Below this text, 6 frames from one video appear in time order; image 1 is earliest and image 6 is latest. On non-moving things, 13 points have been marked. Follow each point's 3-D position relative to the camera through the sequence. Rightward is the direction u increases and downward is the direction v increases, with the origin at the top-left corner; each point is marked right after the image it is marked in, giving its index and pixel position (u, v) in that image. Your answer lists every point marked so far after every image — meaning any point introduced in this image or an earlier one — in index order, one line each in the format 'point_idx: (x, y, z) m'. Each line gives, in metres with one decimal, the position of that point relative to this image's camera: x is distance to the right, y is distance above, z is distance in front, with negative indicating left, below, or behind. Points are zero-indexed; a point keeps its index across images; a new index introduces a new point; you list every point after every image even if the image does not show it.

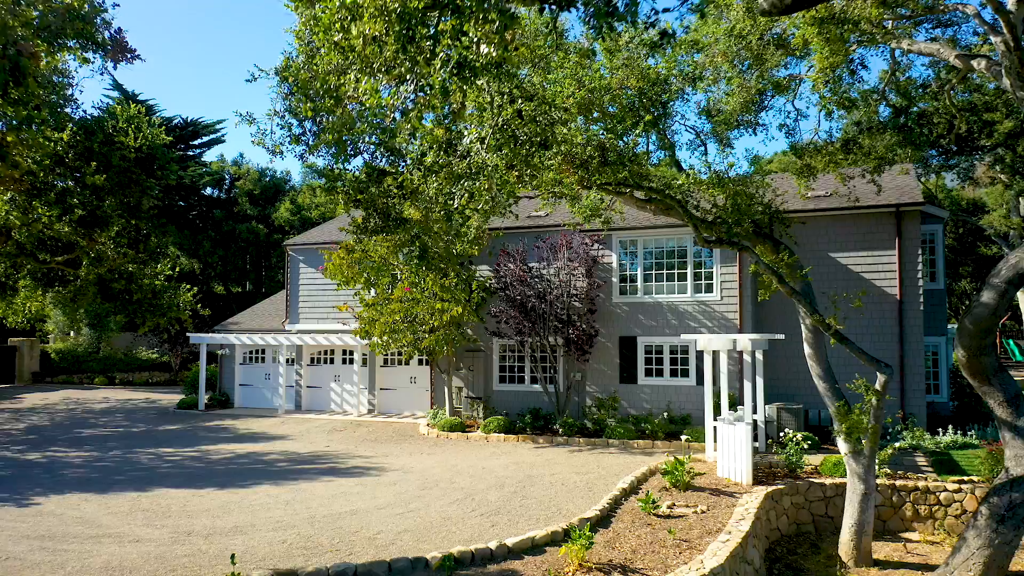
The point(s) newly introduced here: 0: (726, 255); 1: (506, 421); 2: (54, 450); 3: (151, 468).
0: (+5.3, +0.8, +16.2) m
1: (-0.2, -3.4, +16.8) m
2: (-11.5, -4.1, +16.5) m
3: (-7.8, -3.9, +14.3) m
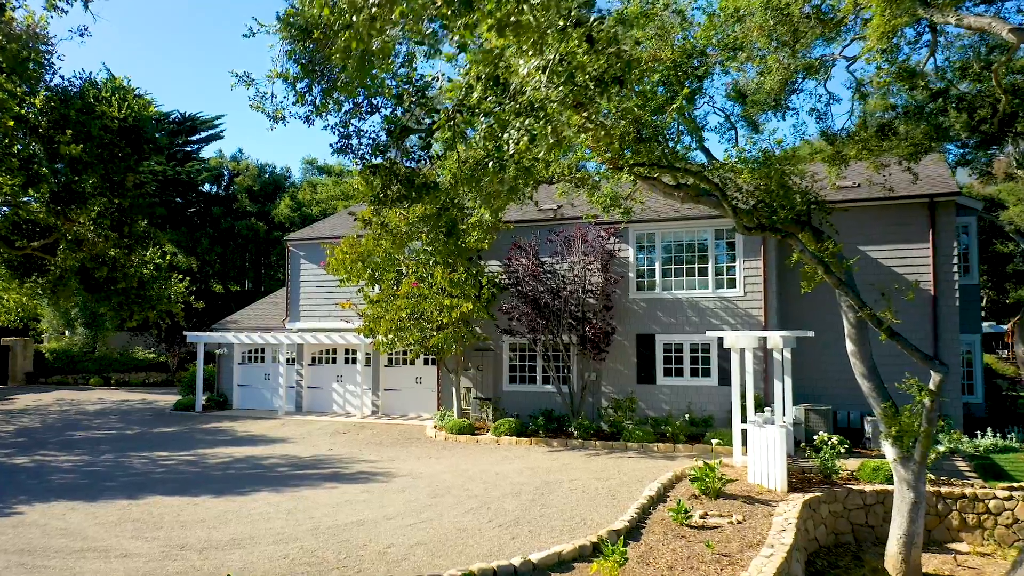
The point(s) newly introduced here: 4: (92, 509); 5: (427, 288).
0: (+5.6, +0.9, +15.4) m
1: (+0.1, -3.3, +16.0) m
2: (-11.2, -3.9, +15.7) m
3: (-7.5, -3.8, +13.5) m
4: (-6.8, -3.6, +10.6) m
5: (-2.0, 0.0, +16.3) m
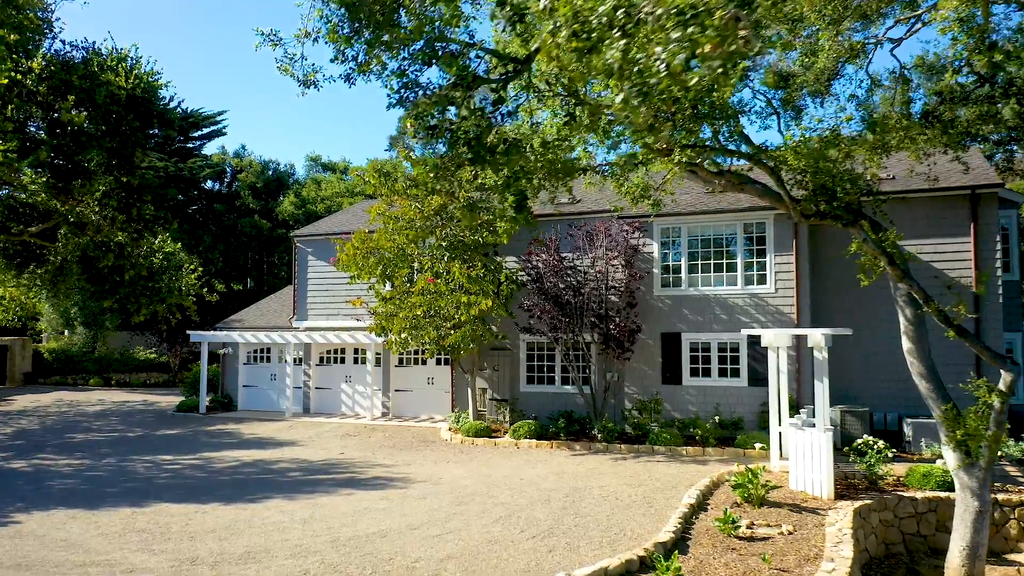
0: (+6.1, +1.0, +14.8) m
1: (+0.6, -3.2, +15.4) m
2: (-10.7, -3.9, +15.0) m
3: (-7.1, -3.7, +12.8) m
4: (-6.3, -3.5, +10.0) m
5: (-1.6, +0.1, +15.6) m
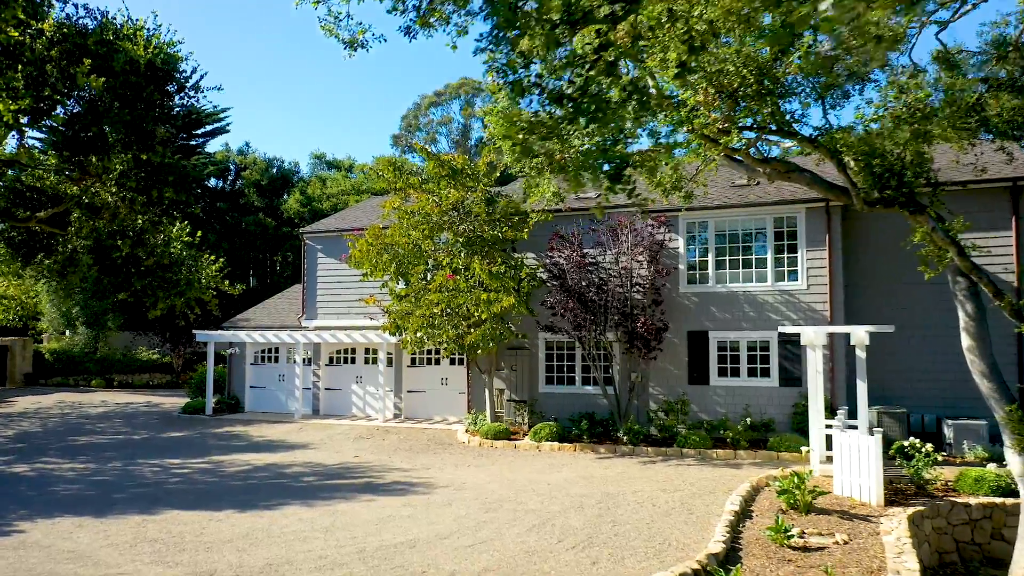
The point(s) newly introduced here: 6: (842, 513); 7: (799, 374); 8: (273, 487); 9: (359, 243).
0: (+6.5, +1.1, +14.3) m
1: (+1.1, -3.2, +14.8) m
2: (-10.3, -3.8, +14.4) m
3: (-6.6, -3.6, +12.2) m
4: (-5.8, -3.4, +9.4) m
5: (-1.1, +0.2, +15.0) m
6: (+4.7, -3.2, +9.5) m
7: (+6.2, -1.9, +14.1) m
8: (-4.3, -3.6, +11.8) m
9: (-3.6, +1.1, +15.5) m
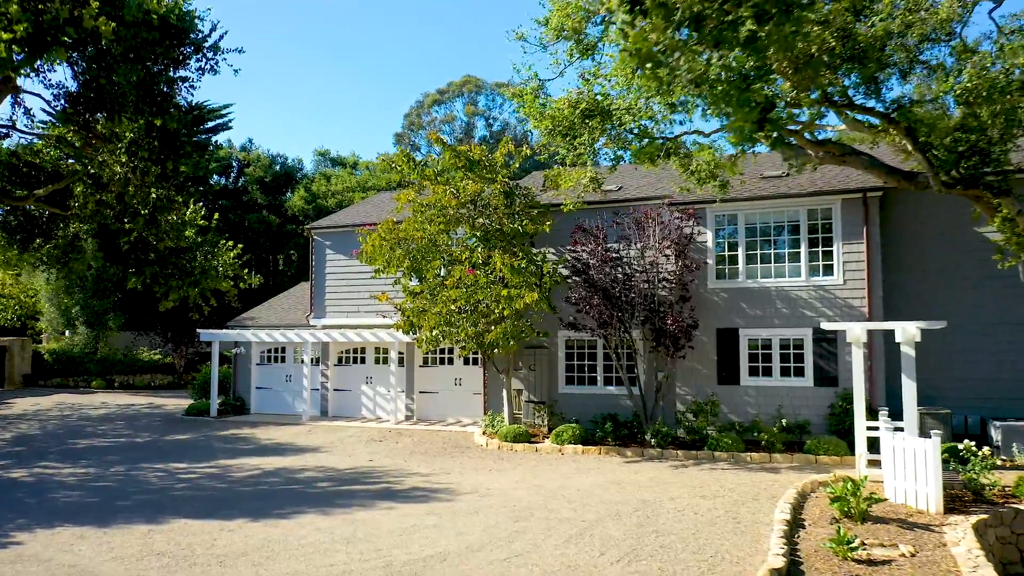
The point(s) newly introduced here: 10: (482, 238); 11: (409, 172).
0: (+7.0, +1.2, +13.6) m
1: (+1.5, -3.1, +14.2) m
2: (-9.8, -3.7, +13.8) m
3: (-6.2, -3.6, +11.6) m
4: (-5.4, -3.3, +8.7) m
5: (-0.7, +0.3, +14.4) m
6: (+5.2, -3.1, +8.8) m
7: (+6.6, -1.8, +13.5) m
8: (-3.8, -3.5, +11.2) m
9: (-3.1, +1.1, +14.8) m
10: (-0.7, +1.1, +14.7) m
11: (-2.4, +2.7, +15.2) m
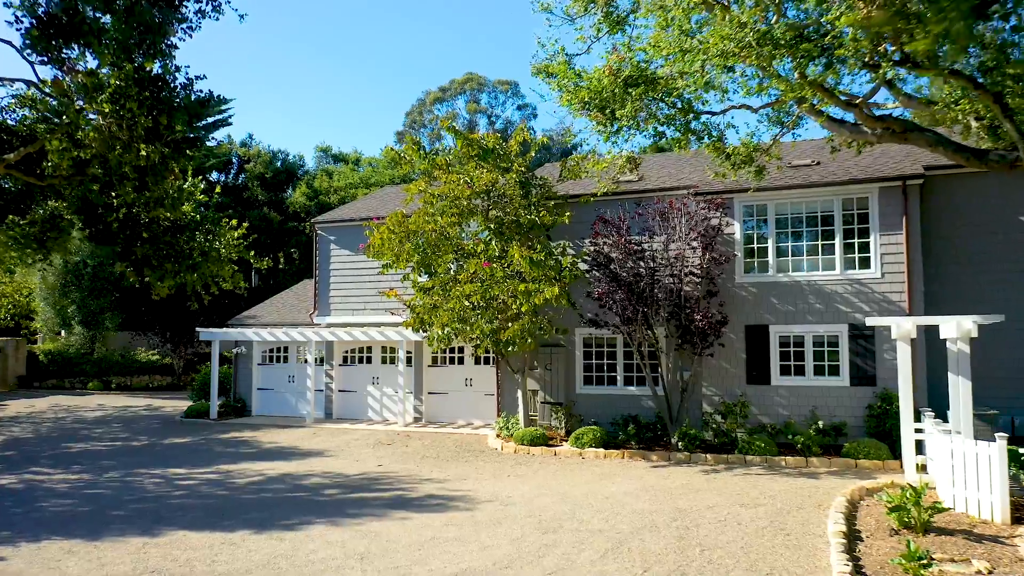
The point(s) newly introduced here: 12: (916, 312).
0: (+7.3, +1.3, +12.9) m
1: (+1.9, -3.0, +13.4) m
2: (-9.4, -3.6, +13.0) m
3: (-5.8, -3.4, +10.8) m
4: (-5.0, -3.2, +8.0) m
5: (-0.3, +0.4, +13.6) m
6: (+5.5, -3.0, +8.1) m
7: (+7.0, -1.6, +12.7) m
8: (-3.5, -3.4, +10.4) m
9: (-2.8, +1.2, +14.1) m
10: (-0.3, +1.2, +13.9) m
11: (-2.0, +2.8, +14.4) m
12: (+7.7, -0.5, +12.6) m
